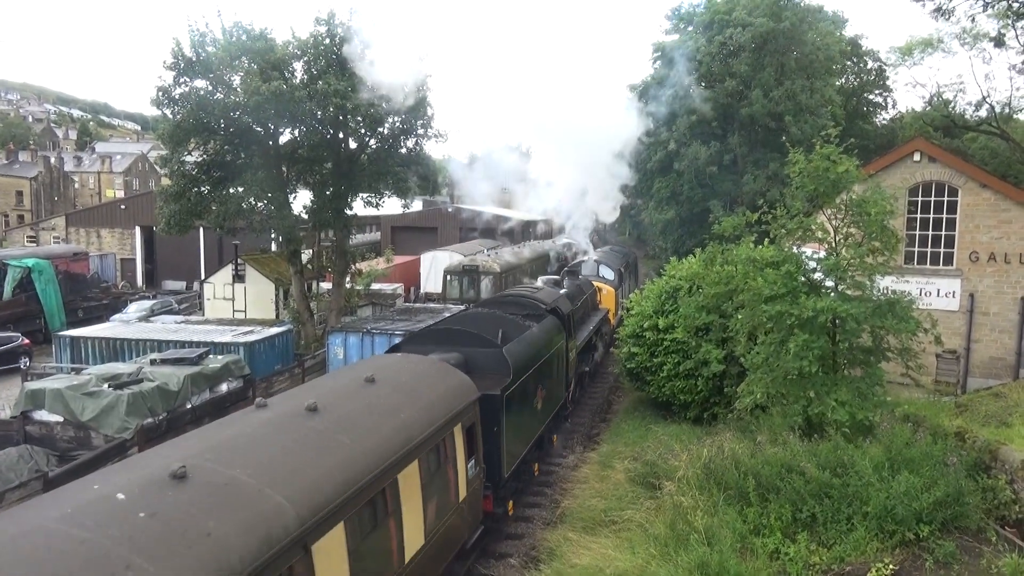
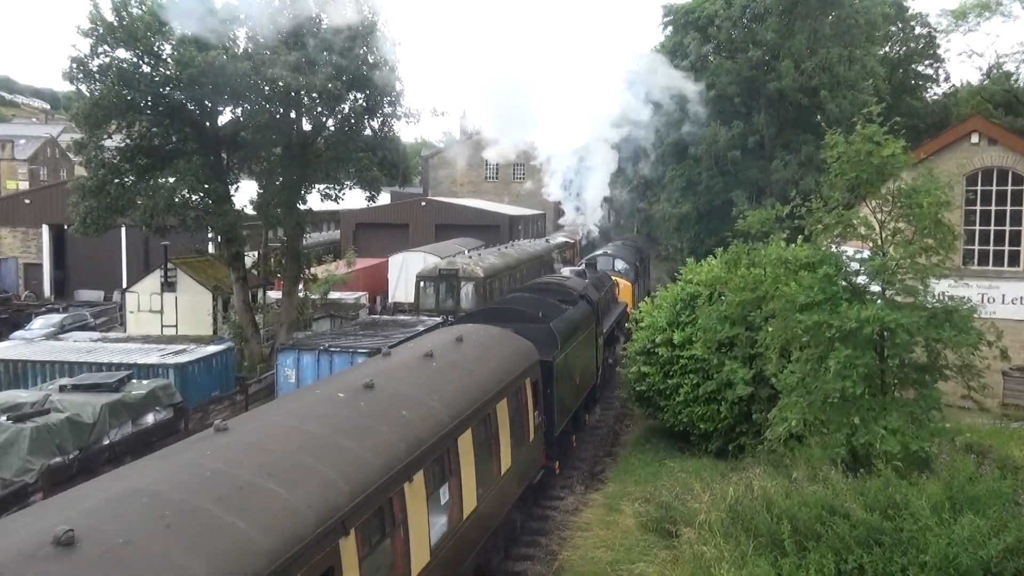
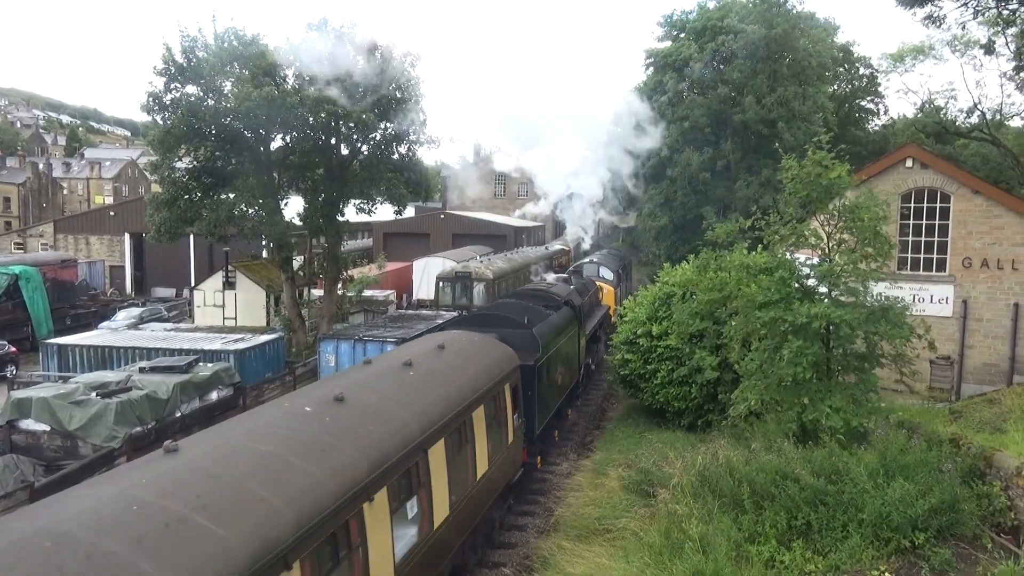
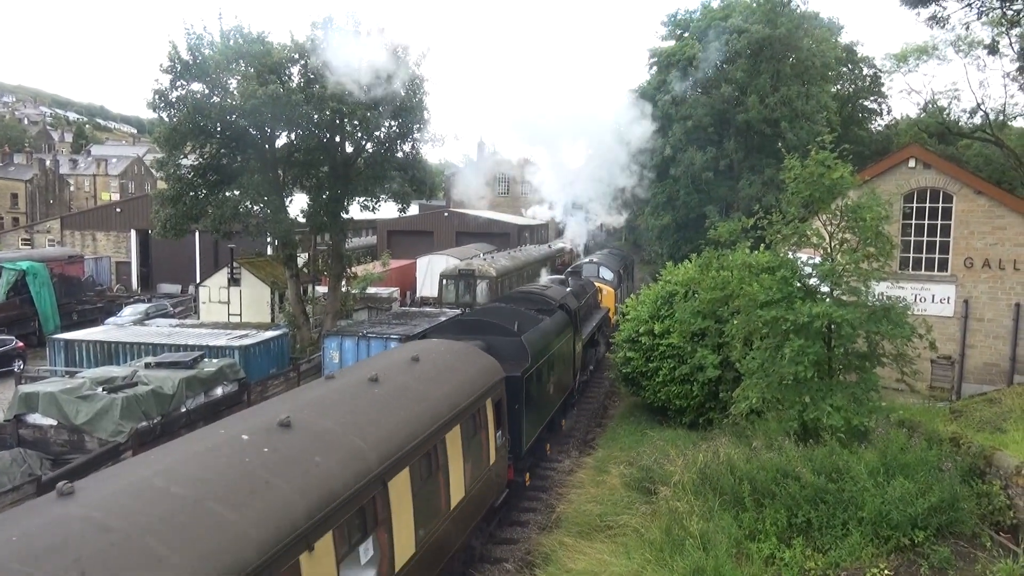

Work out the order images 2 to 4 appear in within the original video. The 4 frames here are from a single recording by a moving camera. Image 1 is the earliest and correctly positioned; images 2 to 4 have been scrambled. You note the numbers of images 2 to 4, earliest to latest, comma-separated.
4, 3, 2
